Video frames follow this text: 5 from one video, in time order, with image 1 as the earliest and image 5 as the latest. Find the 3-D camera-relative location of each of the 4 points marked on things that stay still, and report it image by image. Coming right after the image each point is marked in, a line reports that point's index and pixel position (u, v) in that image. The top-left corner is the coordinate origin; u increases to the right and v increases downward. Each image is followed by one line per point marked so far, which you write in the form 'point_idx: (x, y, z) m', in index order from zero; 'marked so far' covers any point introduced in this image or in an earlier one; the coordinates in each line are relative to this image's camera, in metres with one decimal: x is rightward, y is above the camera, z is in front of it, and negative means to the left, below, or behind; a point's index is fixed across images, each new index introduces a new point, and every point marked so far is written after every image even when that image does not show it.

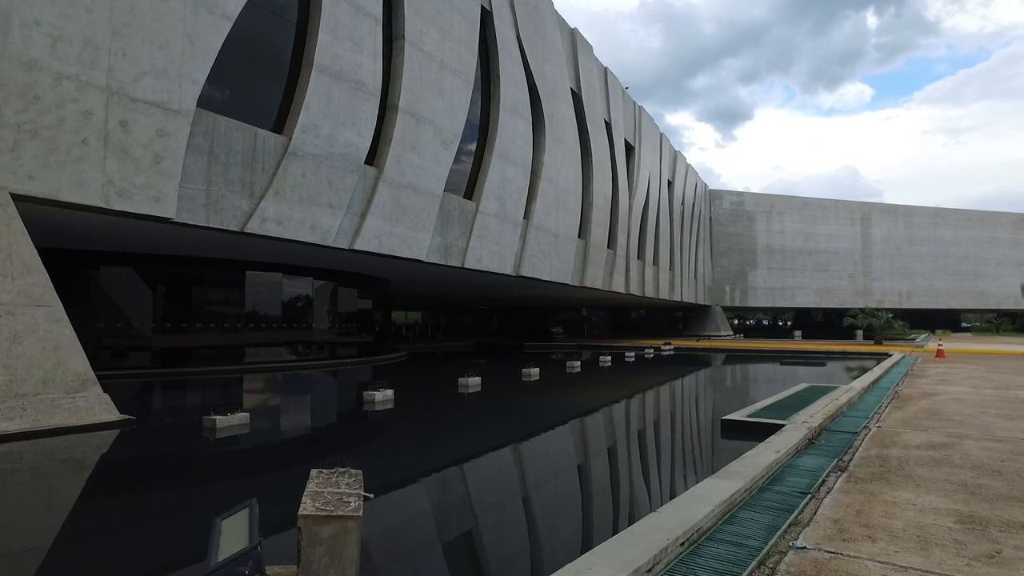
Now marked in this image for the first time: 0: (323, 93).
0: (-2.1, +2.2, +9.3) m
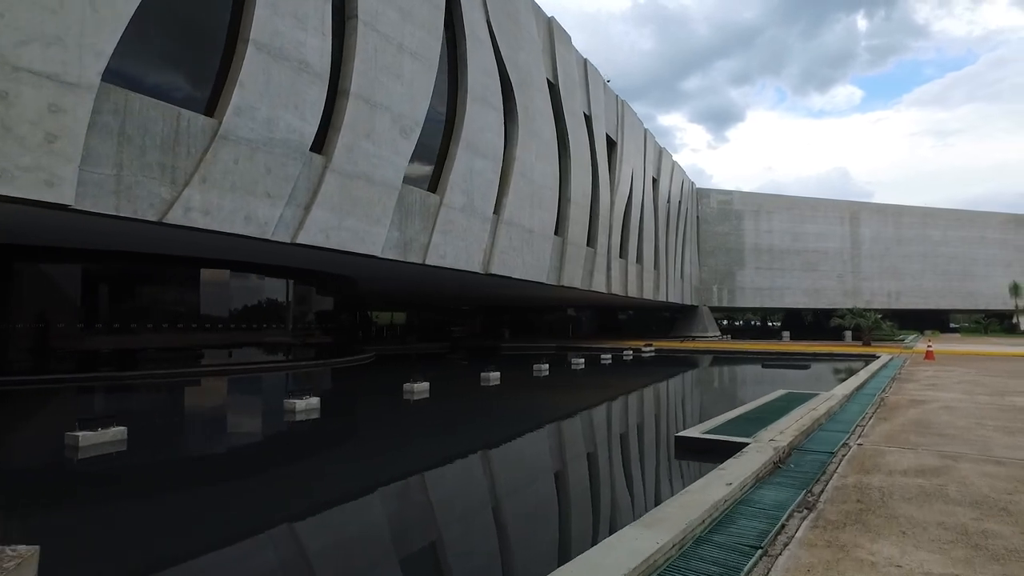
0: (-2.6, +2.2, +8.5) m
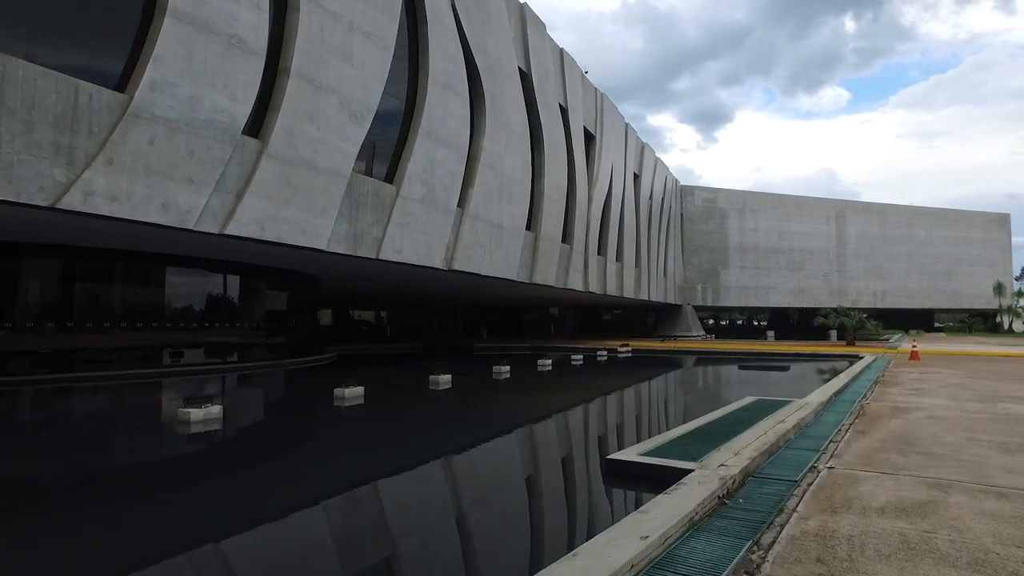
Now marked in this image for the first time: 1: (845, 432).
0: (-3.1, +2.3, +7.7) m
1: (+2.0, -0.8, +4.8) m
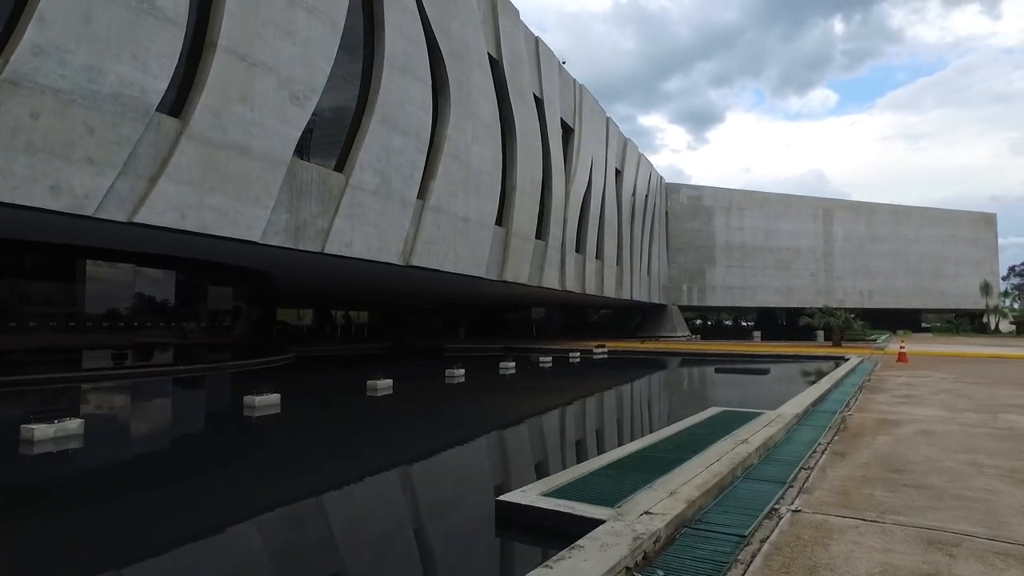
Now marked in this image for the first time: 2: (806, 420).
0: (-3.6, +2.3, +6.8) m
1: (+1.5, -0.8, +4.0) m
2: (+2.0, -0.9, +5.5) m
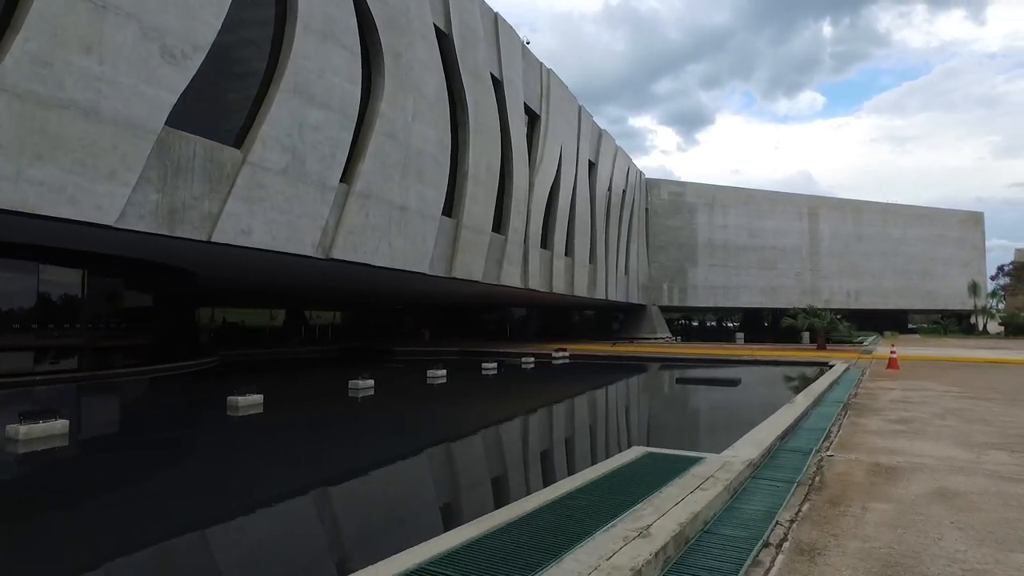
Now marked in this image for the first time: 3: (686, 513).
0: (-4.3, +2.4, +5.1) m
1: (+0.8, -0.7, +2.4) m
2: (+1.2, -0.8, +3.9) m
3: (+0.7, -0.7, +2.9) m
